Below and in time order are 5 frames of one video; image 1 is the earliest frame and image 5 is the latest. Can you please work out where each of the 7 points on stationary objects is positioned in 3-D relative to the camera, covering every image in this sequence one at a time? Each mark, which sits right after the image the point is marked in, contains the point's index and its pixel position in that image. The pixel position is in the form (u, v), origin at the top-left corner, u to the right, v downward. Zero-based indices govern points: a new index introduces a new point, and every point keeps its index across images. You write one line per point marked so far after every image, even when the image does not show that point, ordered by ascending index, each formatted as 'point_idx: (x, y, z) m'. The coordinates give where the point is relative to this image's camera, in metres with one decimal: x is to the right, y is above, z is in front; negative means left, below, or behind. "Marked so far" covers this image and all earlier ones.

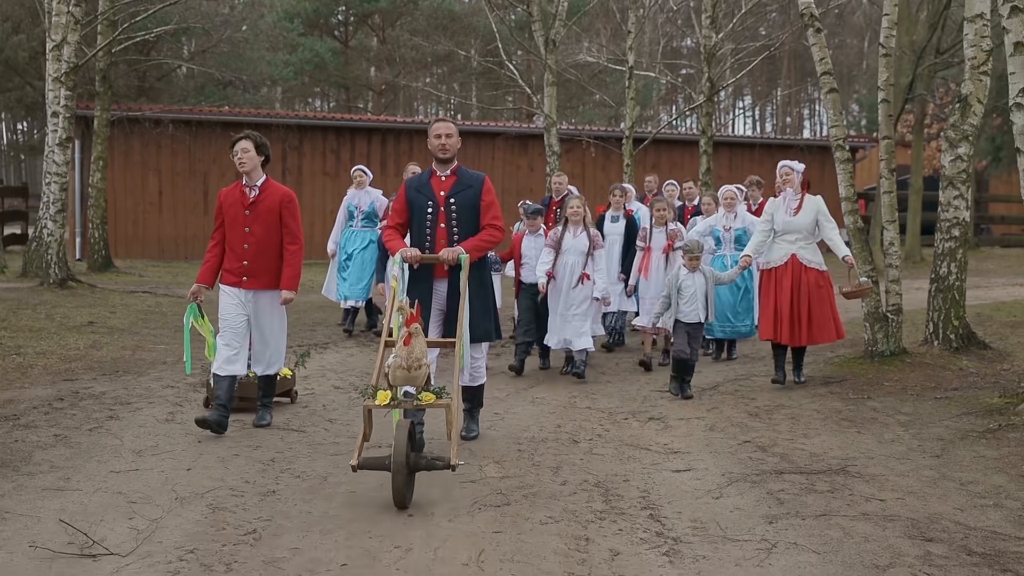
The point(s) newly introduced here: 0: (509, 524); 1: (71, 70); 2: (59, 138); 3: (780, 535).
0: (0.0, -1.1, +4.6) m
1: (-6.5, +3.2, +14.1) m
2: (-6.7, +2.2, +14.3) m
3: (+1.2, -1.1, +4.5) m
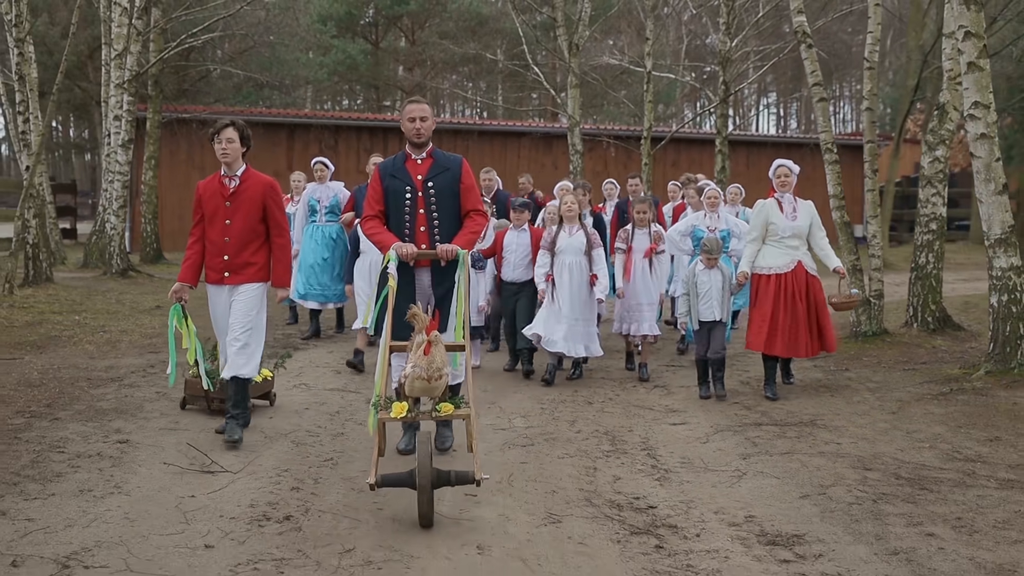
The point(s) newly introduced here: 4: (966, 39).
0: (+0.1, -1.0, +5.8) m
1: (-6.1, +3.4, +15.4) m
2: (-6.3, +2.4, +15.6) m
3: (+1.4, -1.0, +5.6) m
4: (+3.4, +1.9, +7.3) m
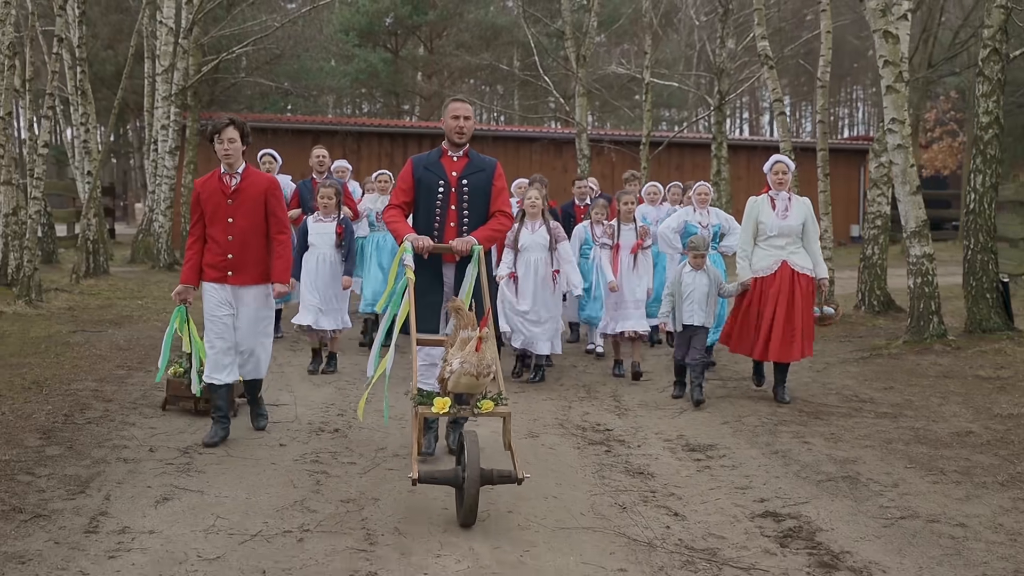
0: (+0.1, -0.9, +7.4) m
1: (-5.9, +3.5, +17.1) m
2: (-6.1, +2.5, +17.3) m
3: (+1.3, -0.9, +7.2) m
4: (+3.4, +2.0, +8.9) m
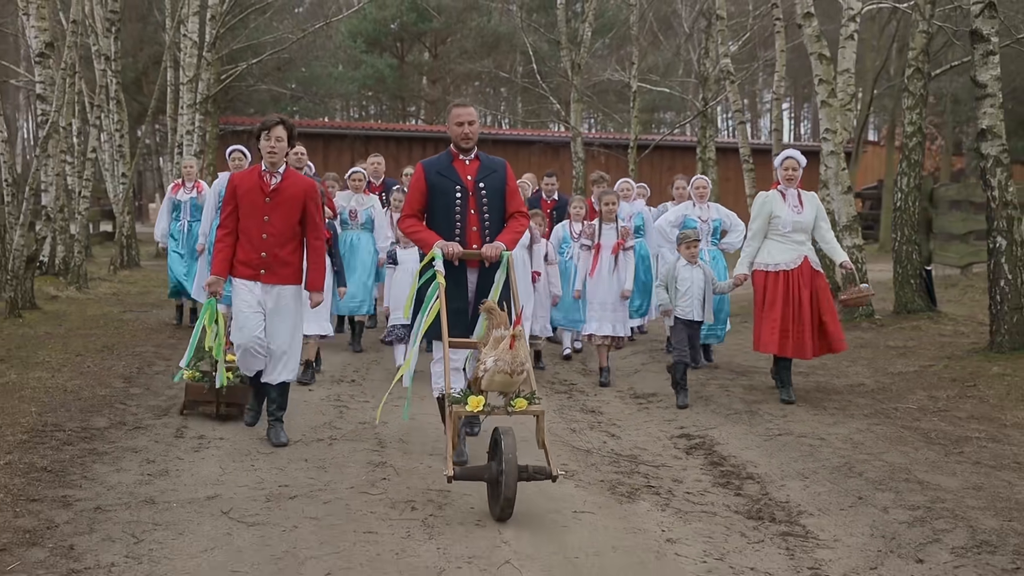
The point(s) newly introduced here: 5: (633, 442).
0: (-0.1, -0.7, +8.9) m
1: (-6.0, +3.6, +18.7) m
2: (-6.2, +2.7, +18.9) m
3: (+1.2, -0.7, +8.7) m
4: (+3.3, +2.2, +10.4) m
5: (+0.8, -1.0, +6.1) m
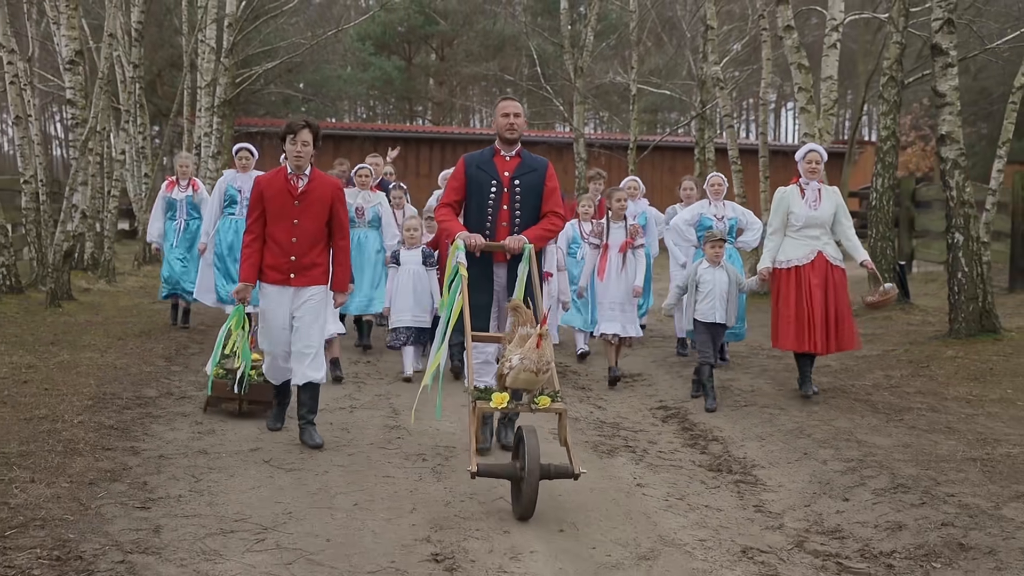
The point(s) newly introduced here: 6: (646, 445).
0: (-0.1, -0.6, +9.7) m
1: (-5.9, +3.7, +19.5) m
2: (-6.1, +2.8, +19.7) m
3: (+1.2, -0.6, +9.5) m
4: (+3.3, +2.3, +11.2) m
5: (+0.7, -0.9, +6.9) m
6: (+0.8, -1.0, +6.0) m
